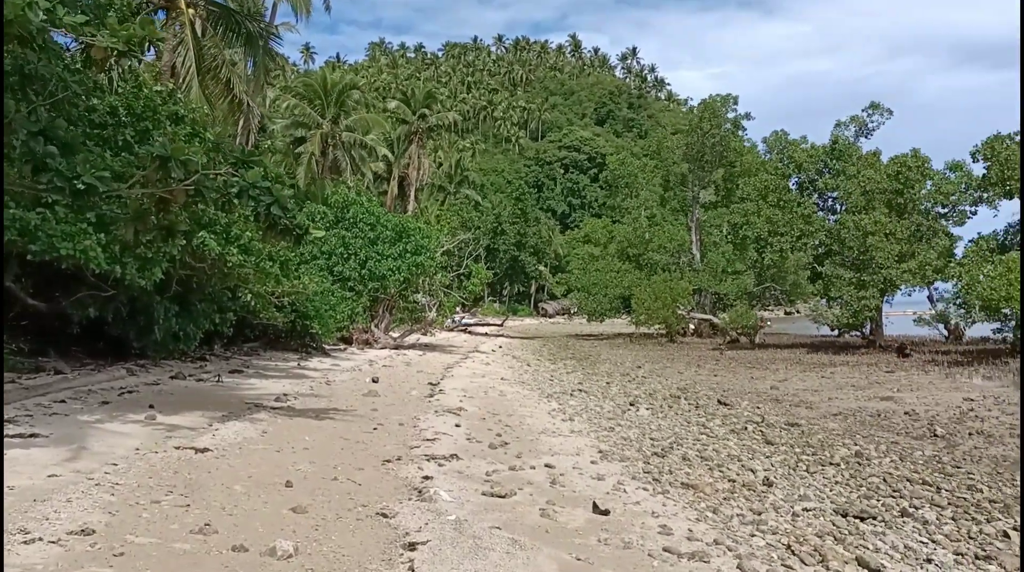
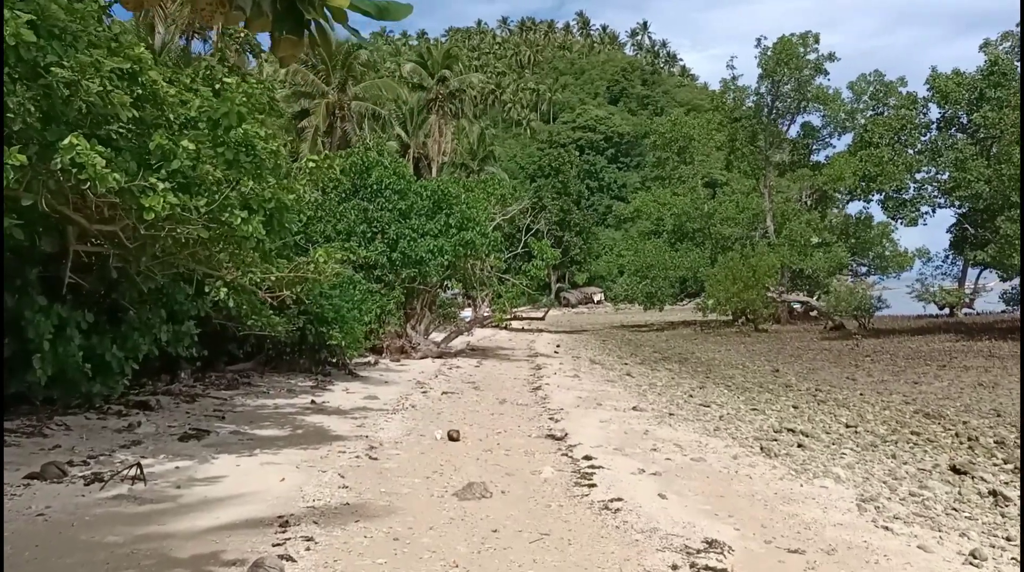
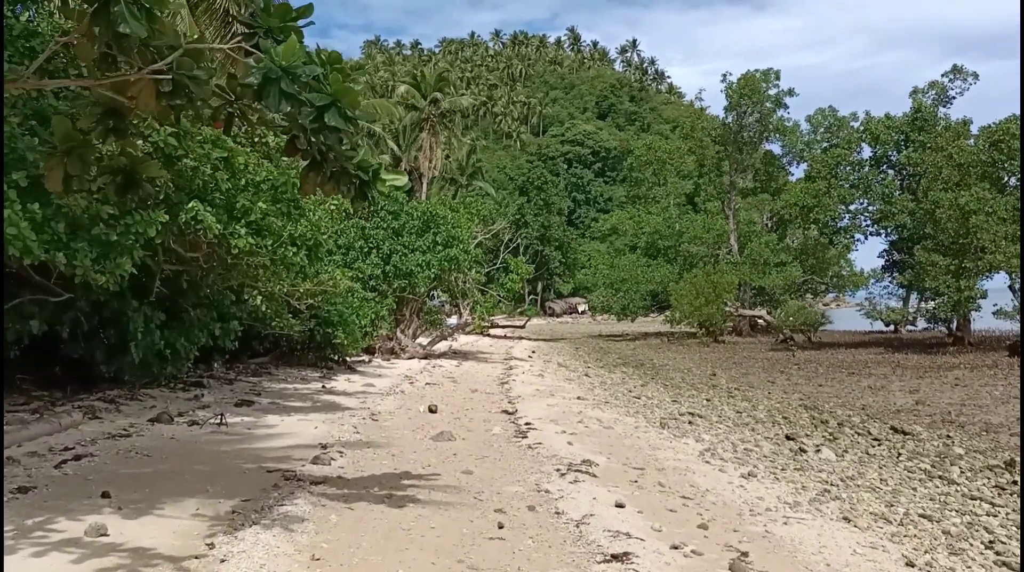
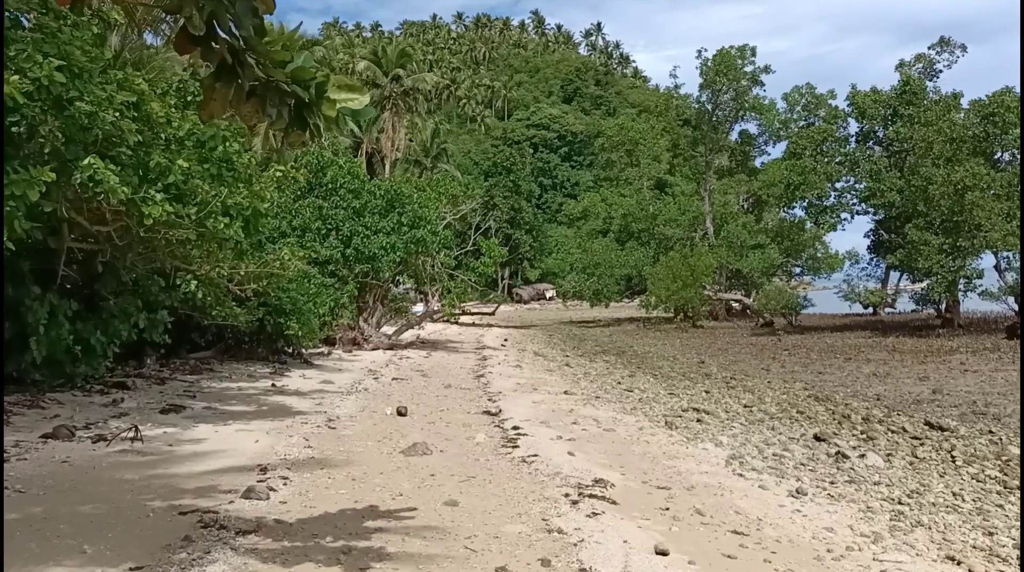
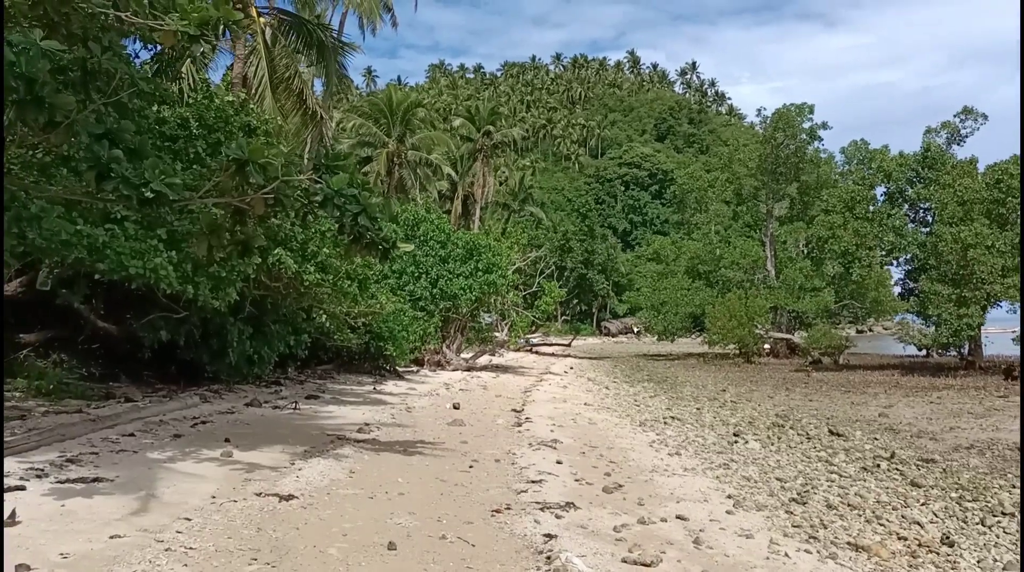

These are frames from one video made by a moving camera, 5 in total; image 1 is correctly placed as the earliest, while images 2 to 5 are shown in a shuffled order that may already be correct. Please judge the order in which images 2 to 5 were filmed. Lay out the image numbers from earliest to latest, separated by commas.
5, 3, 4, 2
